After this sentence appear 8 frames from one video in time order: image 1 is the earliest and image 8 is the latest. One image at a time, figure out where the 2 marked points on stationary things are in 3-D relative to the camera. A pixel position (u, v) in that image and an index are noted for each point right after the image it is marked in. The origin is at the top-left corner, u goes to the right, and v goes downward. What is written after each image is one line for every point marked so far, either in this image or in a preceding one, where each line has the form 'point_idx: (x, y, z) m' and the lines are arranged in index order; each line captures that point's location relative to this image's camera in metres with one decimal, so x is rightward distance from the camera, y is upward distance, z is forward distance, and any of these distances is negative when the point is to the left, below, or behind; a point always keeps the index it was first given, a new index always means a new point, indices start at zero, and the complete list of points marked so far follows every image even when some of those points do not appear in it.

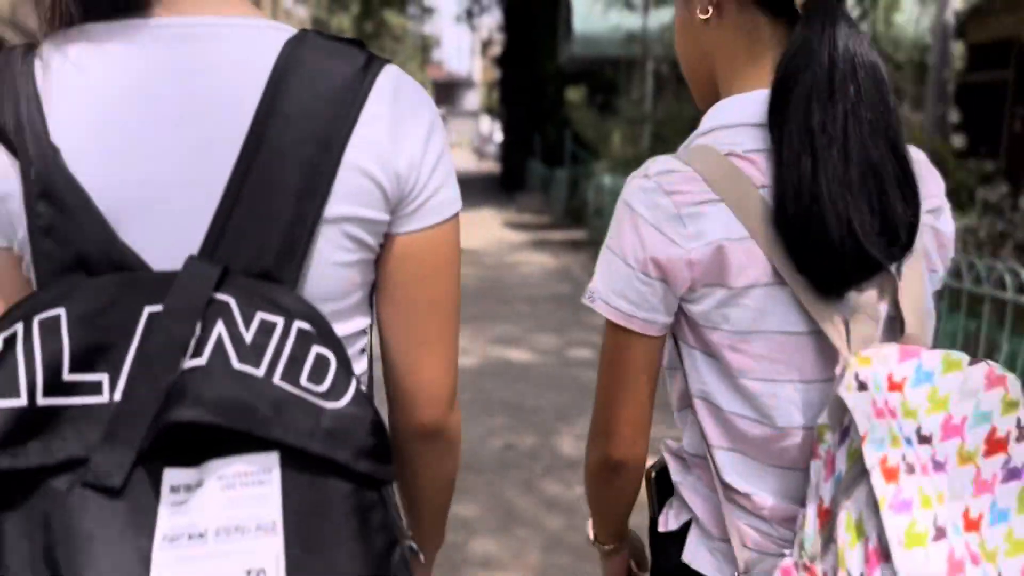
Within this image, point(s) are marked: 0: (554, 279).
0: (+0.4, +0.2, +8.7) m
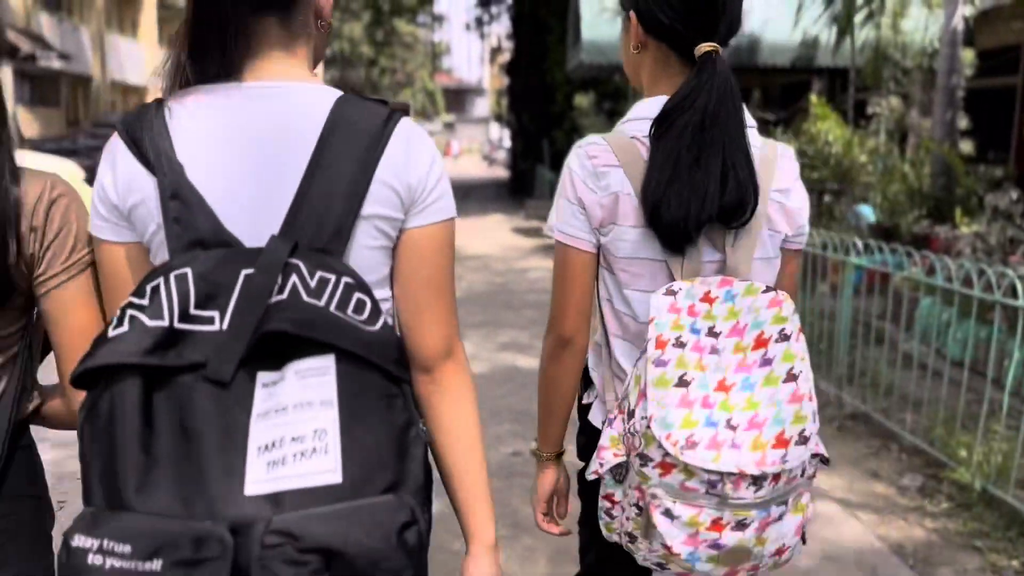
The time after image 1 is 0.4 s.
0: (+0.5, +0.1, +8.7) m
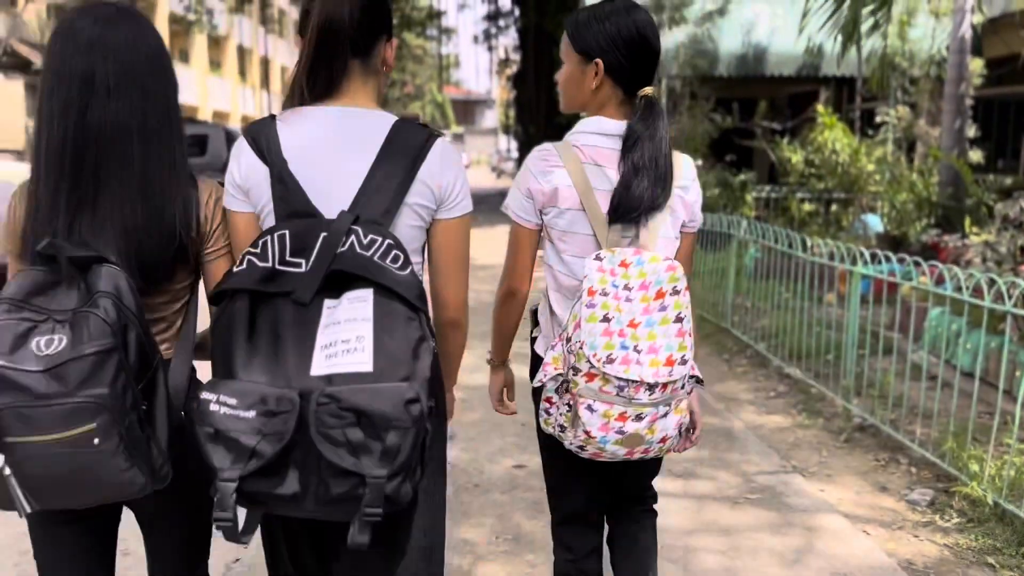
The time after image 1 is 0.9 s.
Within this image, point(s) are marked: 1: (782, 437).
0: (+0.6, 0.0, +8.6) m
1: (+1.3, -0.7, +4.0) m
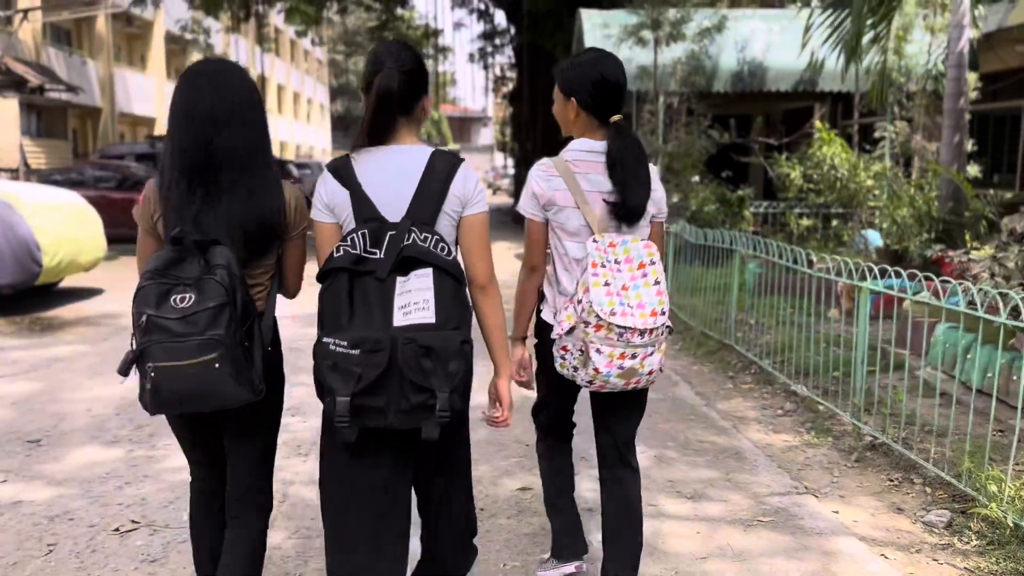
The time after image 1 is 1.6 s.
0: (+0.6, -0.2, +8.5) m
1: (+1.3, -0.8, +3.9) m
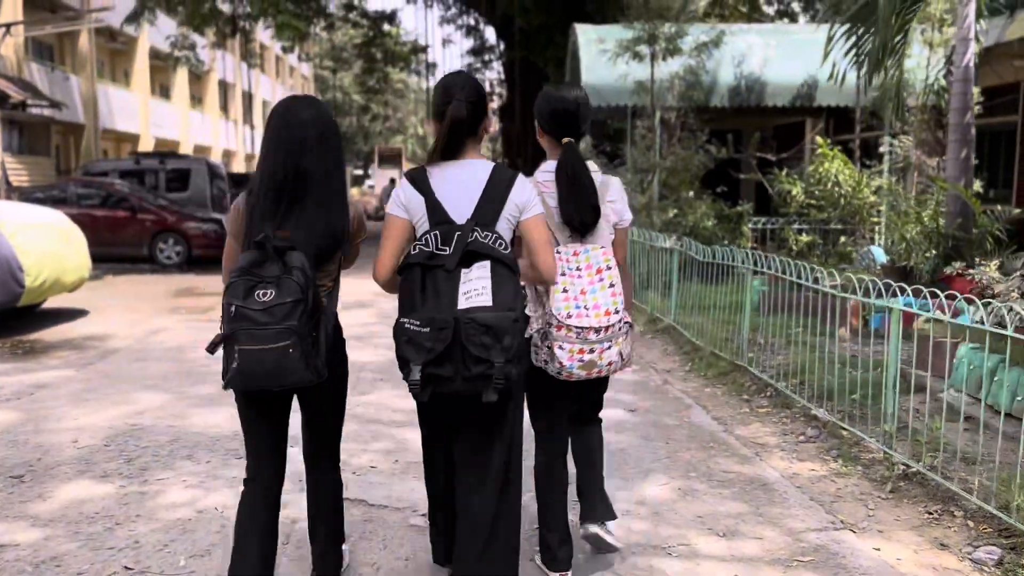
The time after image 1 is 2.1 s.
0: (+0.5, -0.3, +8.4) m
1: (+1.4, -0.9, +3.7) m
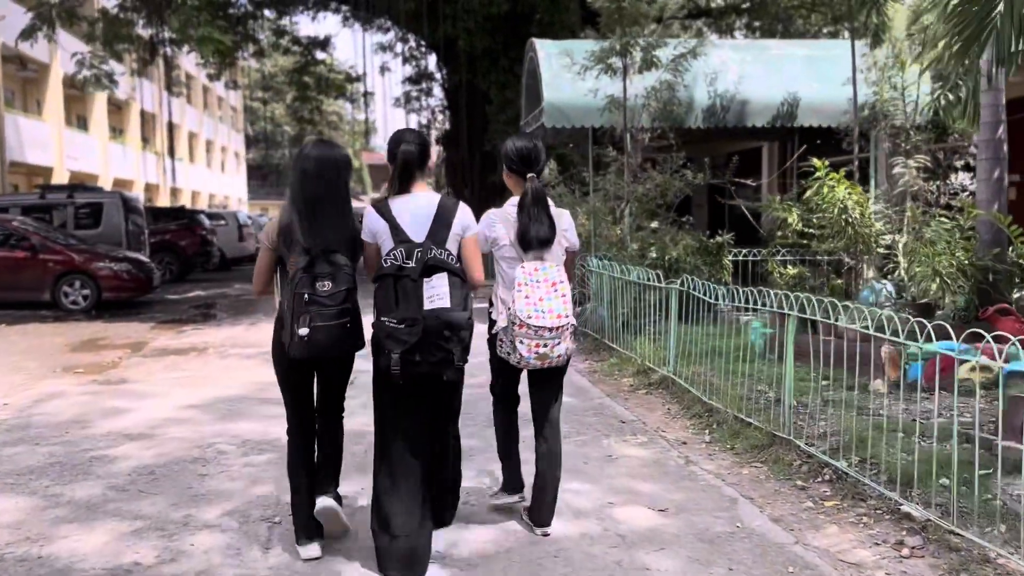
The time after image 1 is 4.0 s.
0: (+0.2, -0.7, +7.1) m
1: (+1.4, -1.1, +2.6) m
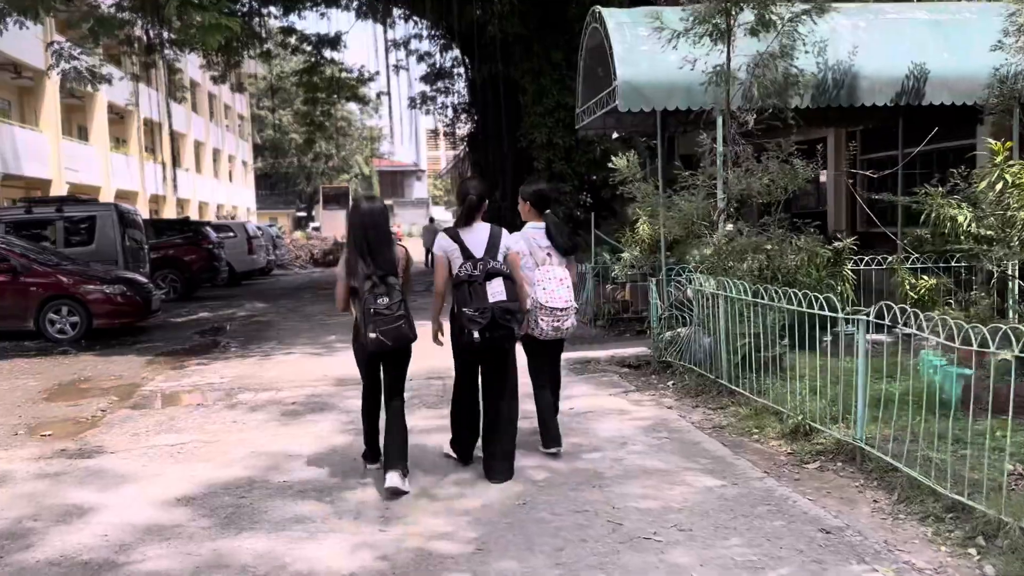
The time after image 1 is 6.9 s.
0: (+0.9, -0.9, +5.3) m
1: (+2.0, -1.2, +0.8) m
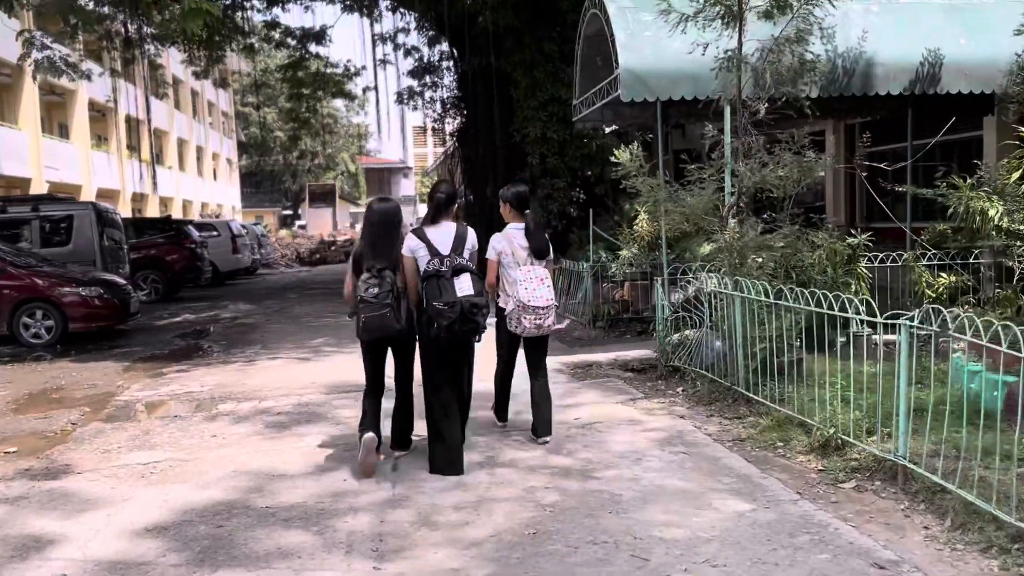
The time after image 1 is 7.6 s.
0: (+0.9, -0.9, +4.9) m
1: (+2.1, -1.3, +0.4) m
